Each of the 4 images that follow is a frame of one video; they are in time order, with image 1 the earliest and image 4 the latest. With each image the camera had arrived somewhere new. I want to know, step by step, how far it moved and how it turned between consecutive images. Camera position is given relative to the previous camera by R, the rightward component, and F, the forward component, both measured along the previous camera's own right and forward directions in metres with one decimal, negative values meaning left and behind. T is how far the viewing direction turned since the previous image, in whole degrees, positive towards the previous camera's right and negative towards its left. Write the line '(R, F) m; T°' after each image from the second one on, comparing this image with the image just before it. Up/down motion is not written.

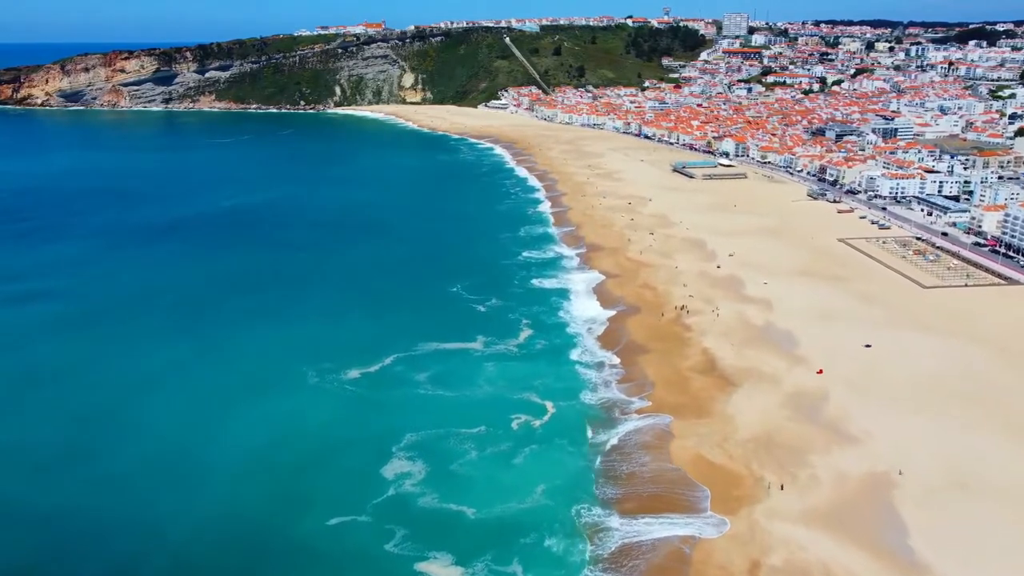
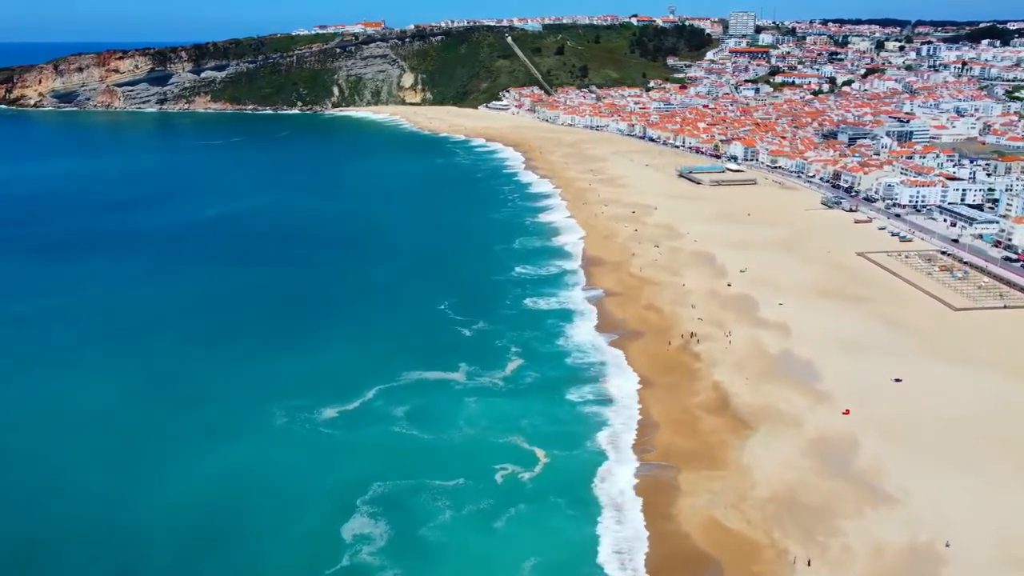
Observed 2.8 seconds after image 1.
(+0.6, +3.3) m; 0°
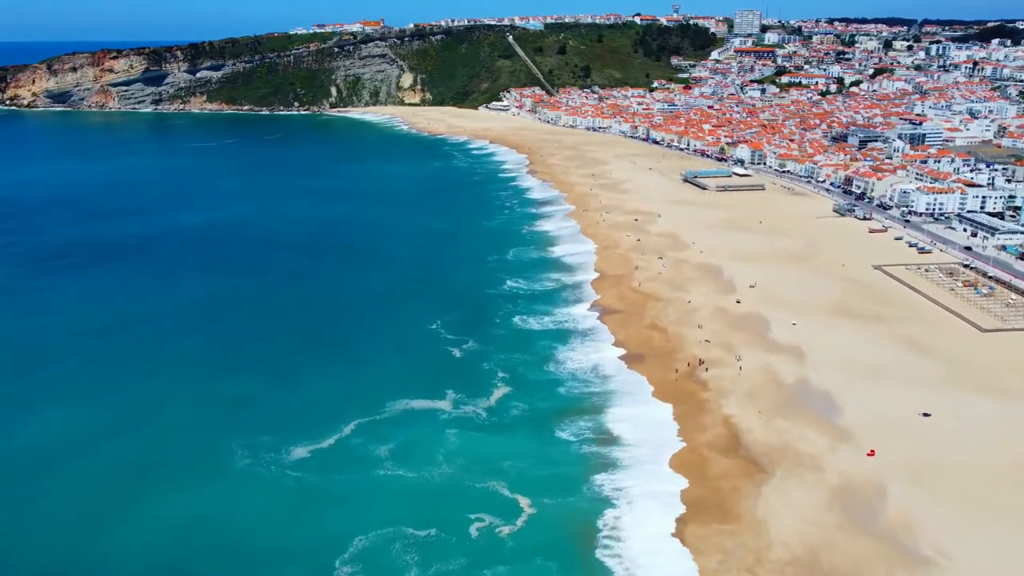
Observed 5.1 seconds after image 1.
(+0.5, +2.7) m; 0°
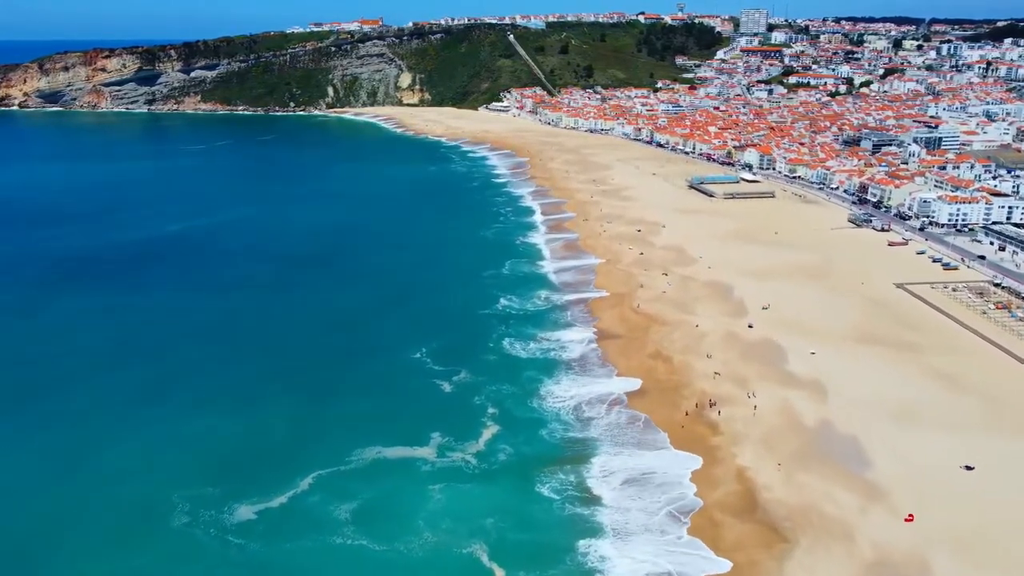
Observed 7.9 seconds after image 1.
(+0.6, +3.3) m; 0°
